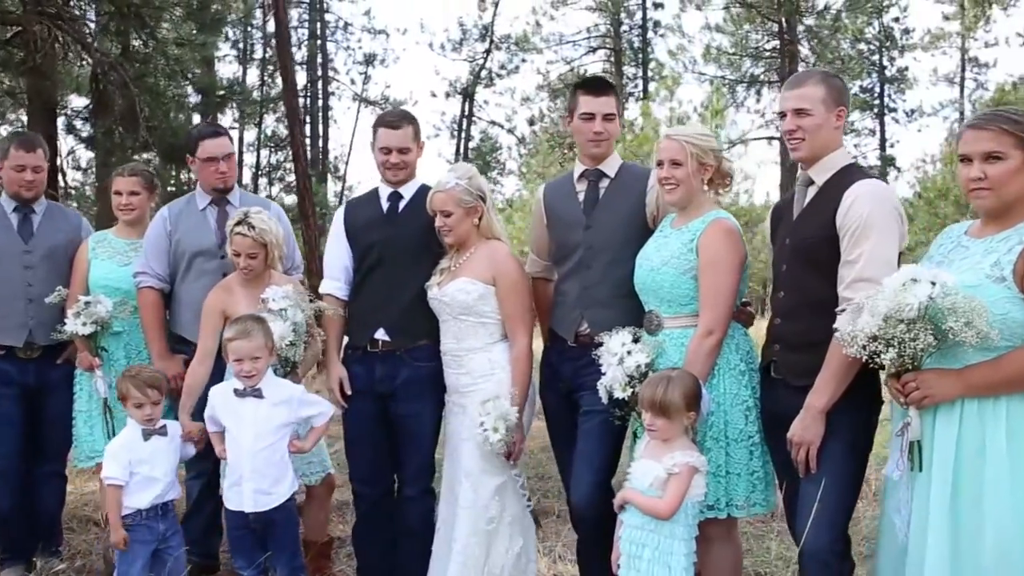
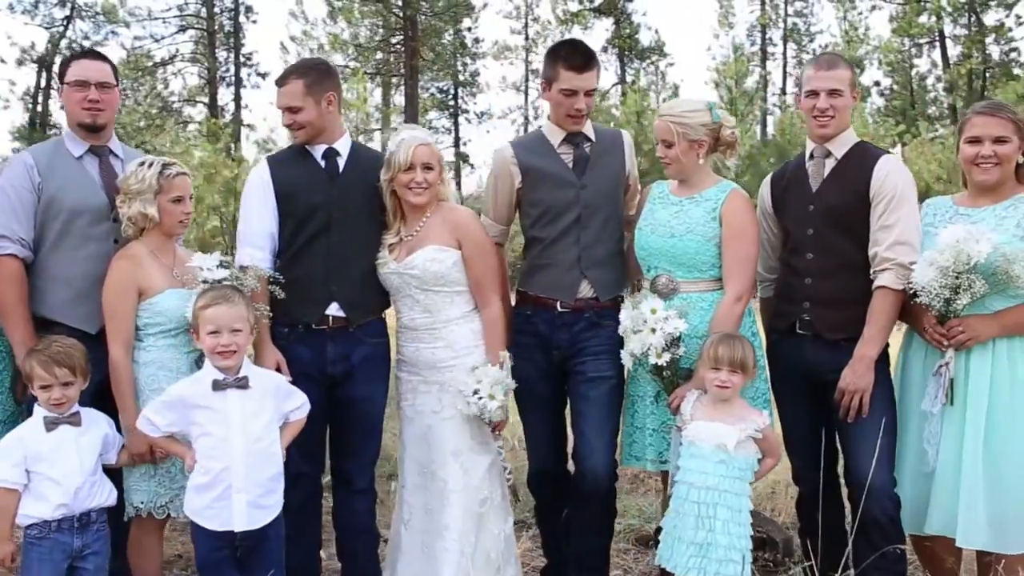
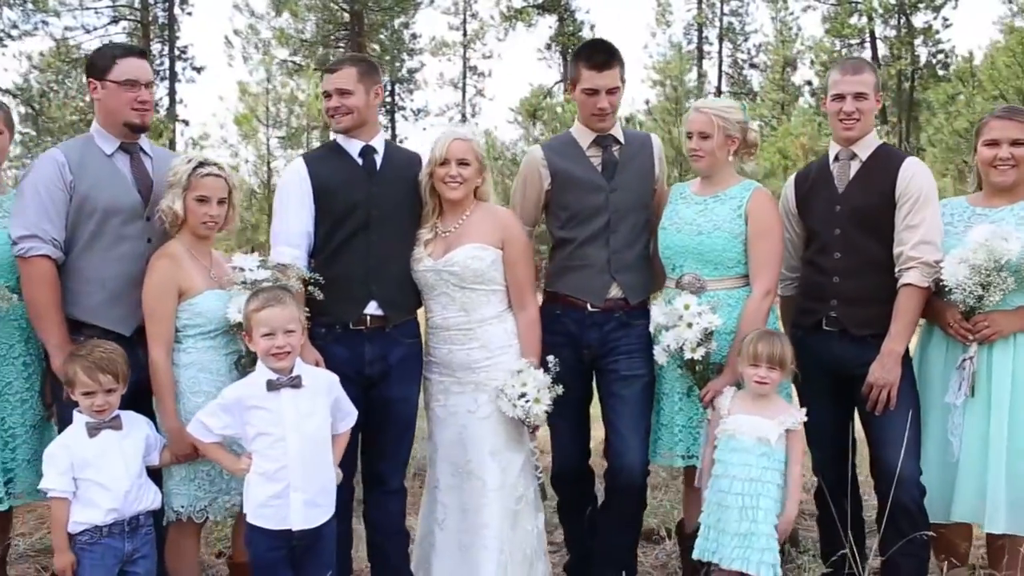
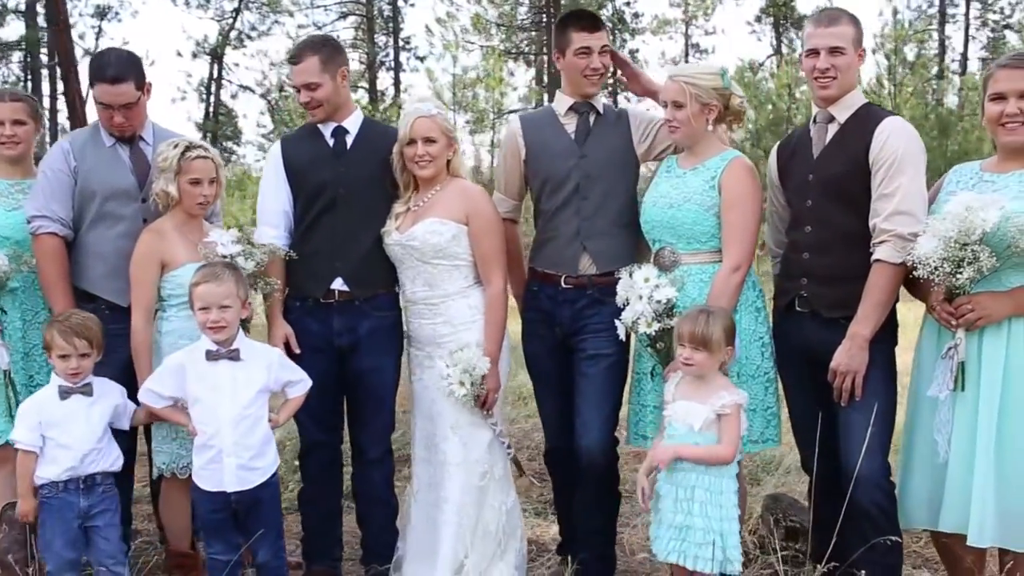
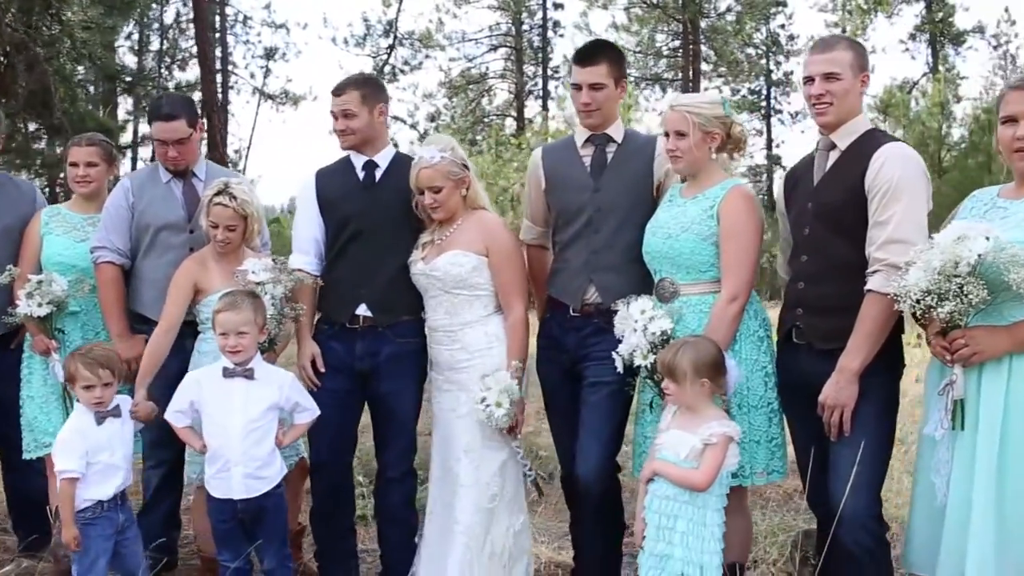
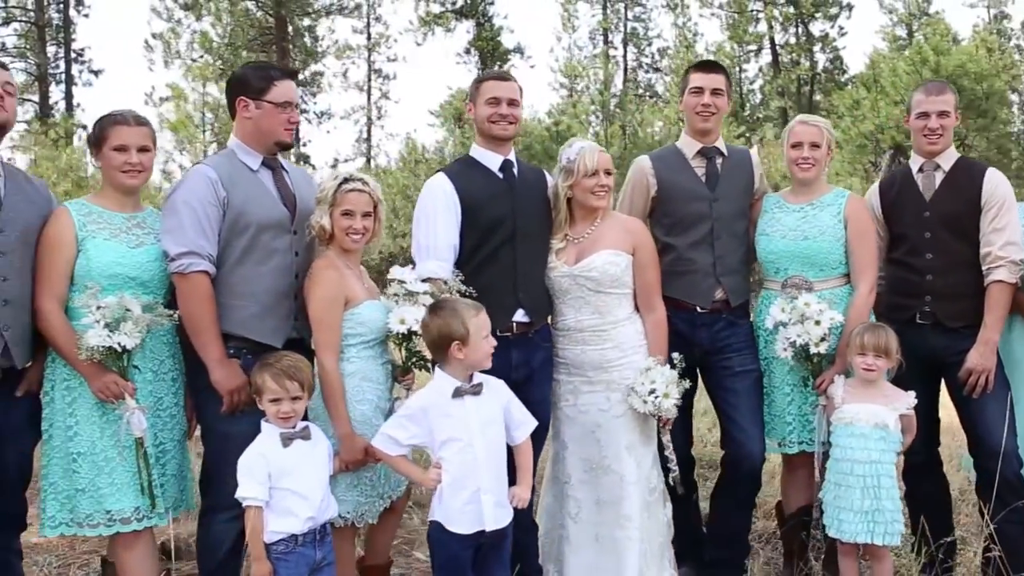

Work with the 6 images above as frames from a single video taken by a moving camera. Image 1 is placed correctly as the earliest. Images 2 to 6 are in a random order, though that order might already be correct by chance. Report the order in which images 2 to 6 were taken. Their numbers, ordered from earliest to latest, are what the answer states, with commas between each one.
5, 4, 2, 3, 6
